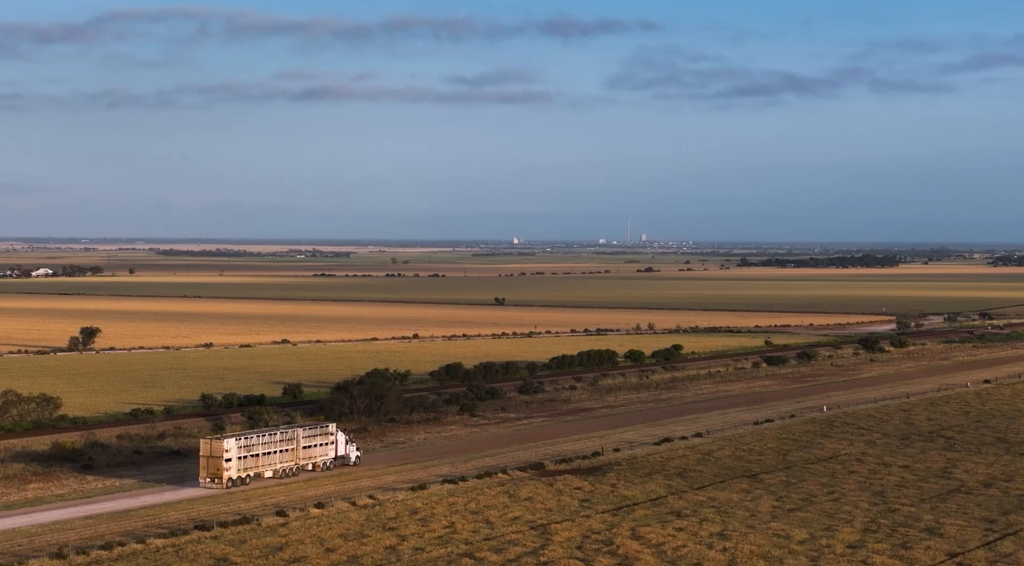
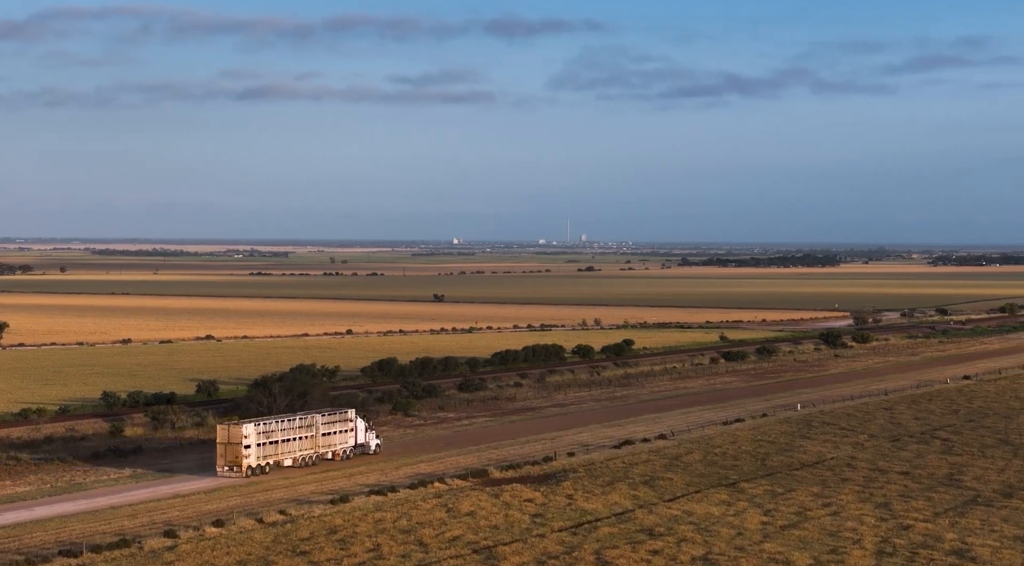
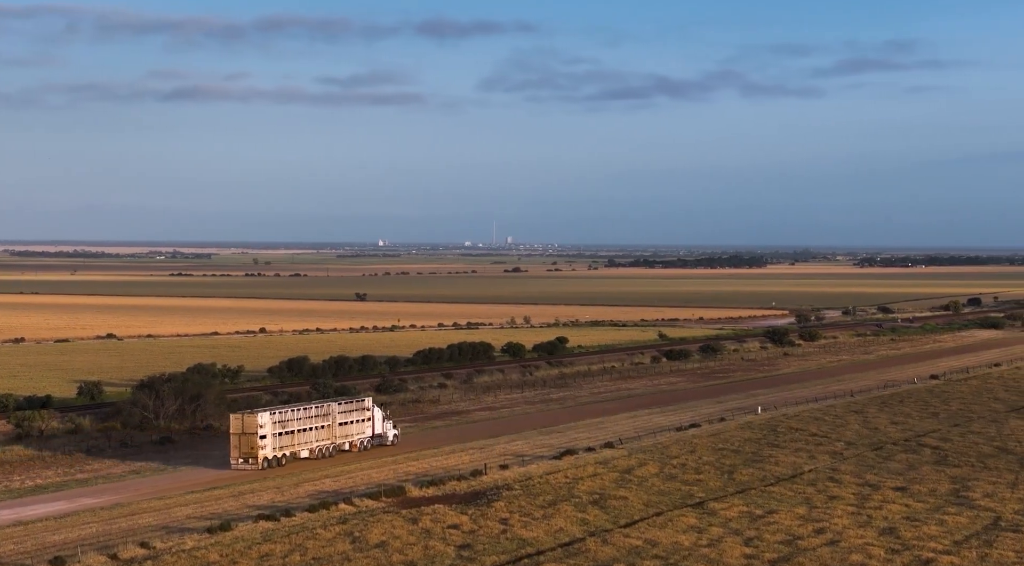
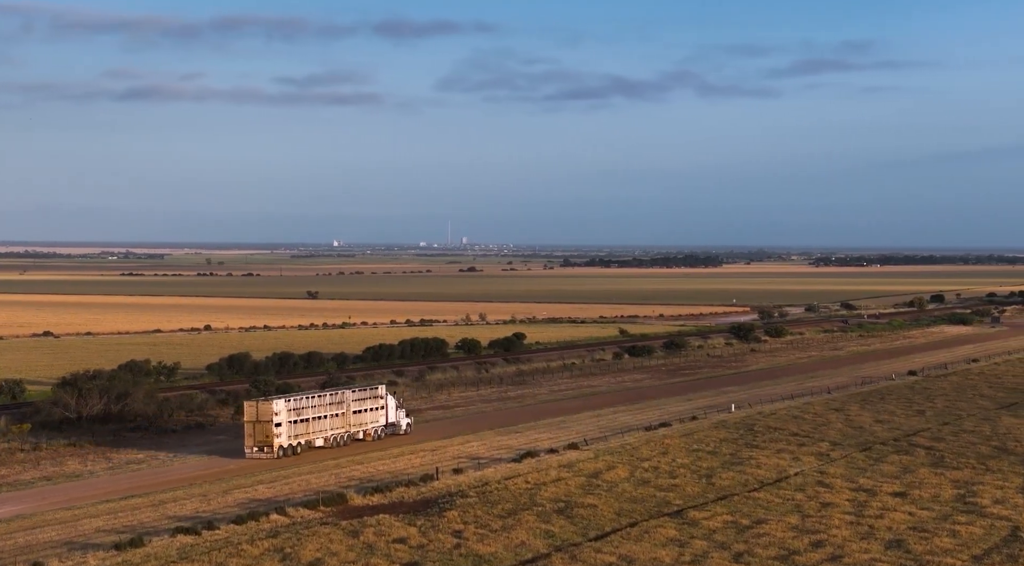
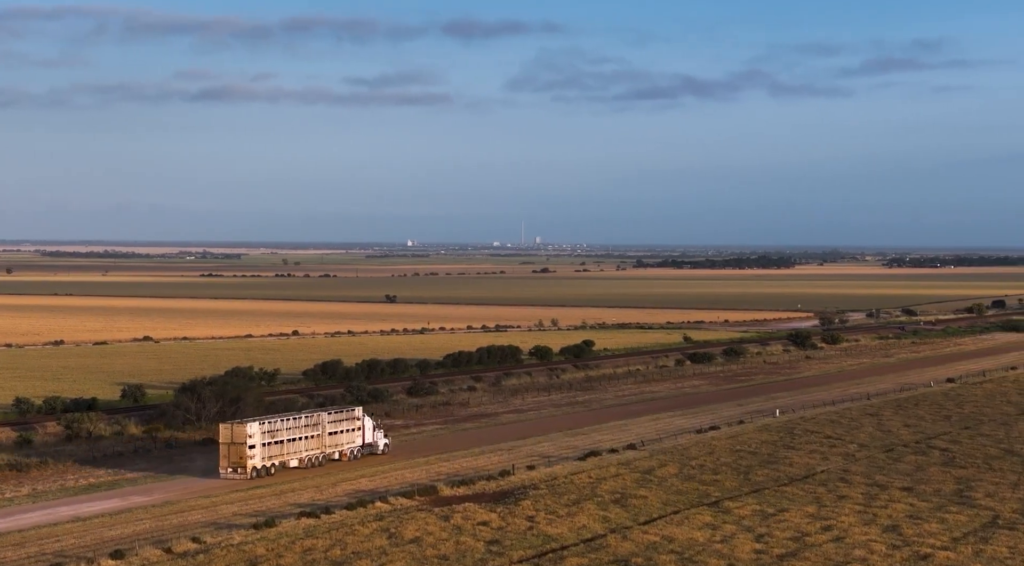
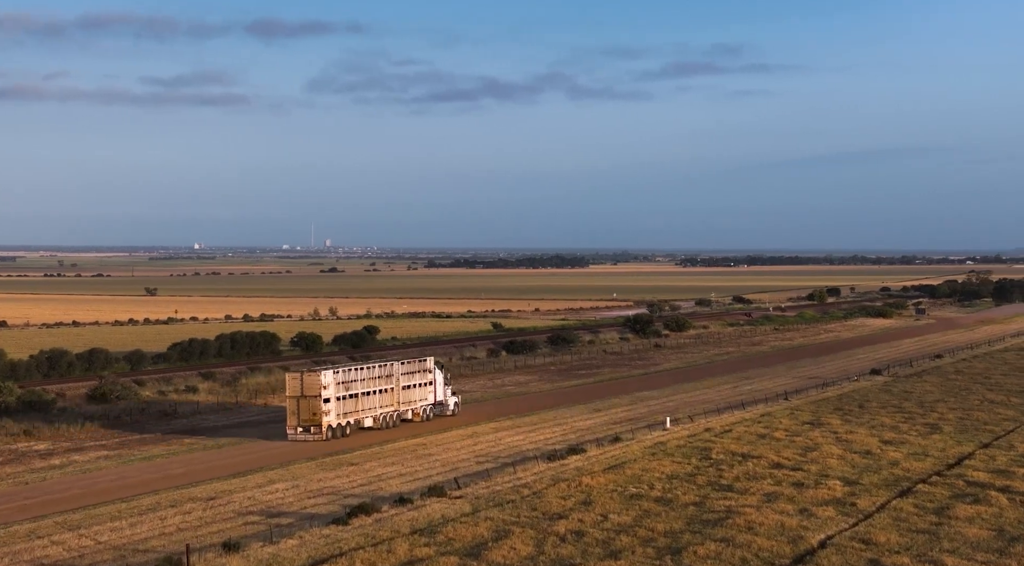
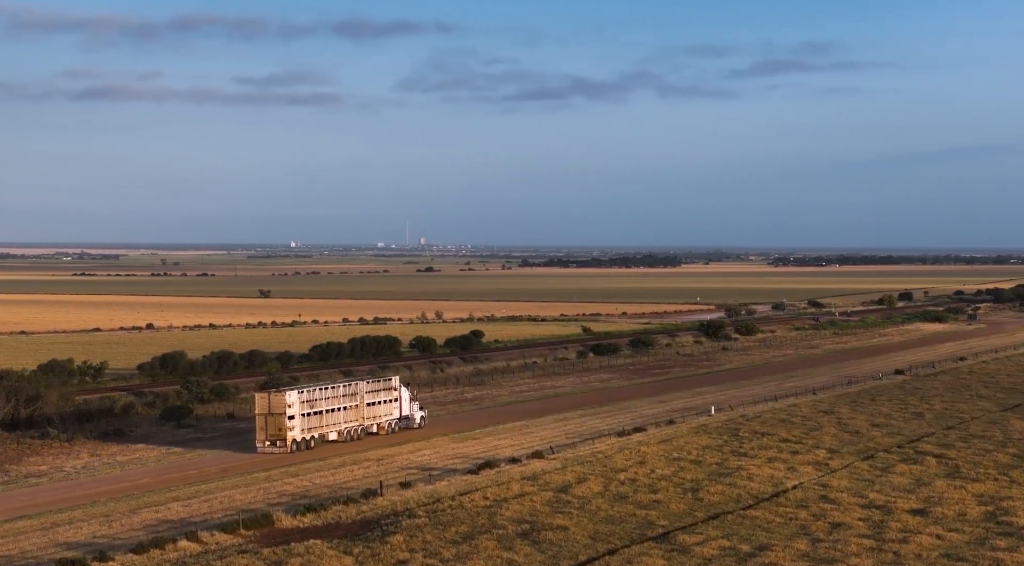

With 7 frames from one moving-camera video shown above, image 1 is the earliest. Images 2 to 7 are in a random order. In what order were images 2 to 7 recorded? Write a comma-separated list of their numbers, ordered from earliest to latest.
2, 5, 3, 4, 7, 6
